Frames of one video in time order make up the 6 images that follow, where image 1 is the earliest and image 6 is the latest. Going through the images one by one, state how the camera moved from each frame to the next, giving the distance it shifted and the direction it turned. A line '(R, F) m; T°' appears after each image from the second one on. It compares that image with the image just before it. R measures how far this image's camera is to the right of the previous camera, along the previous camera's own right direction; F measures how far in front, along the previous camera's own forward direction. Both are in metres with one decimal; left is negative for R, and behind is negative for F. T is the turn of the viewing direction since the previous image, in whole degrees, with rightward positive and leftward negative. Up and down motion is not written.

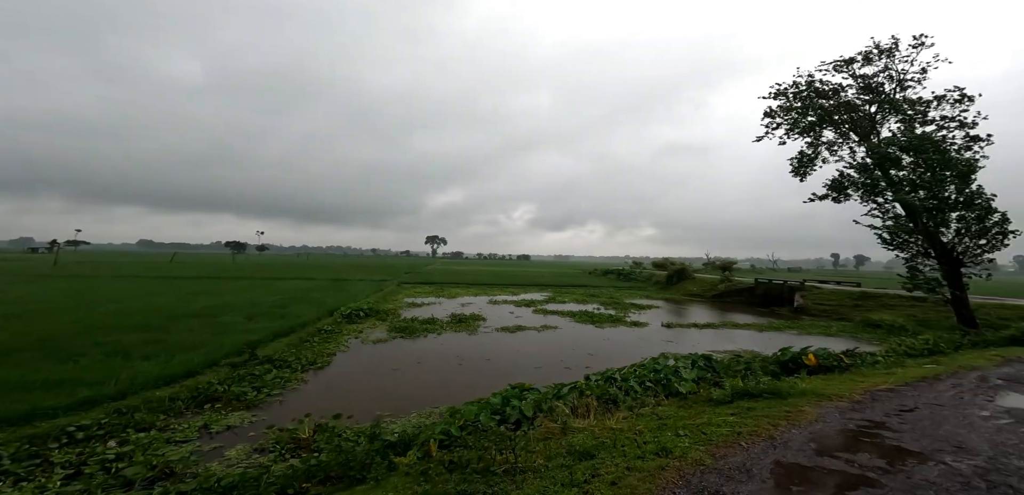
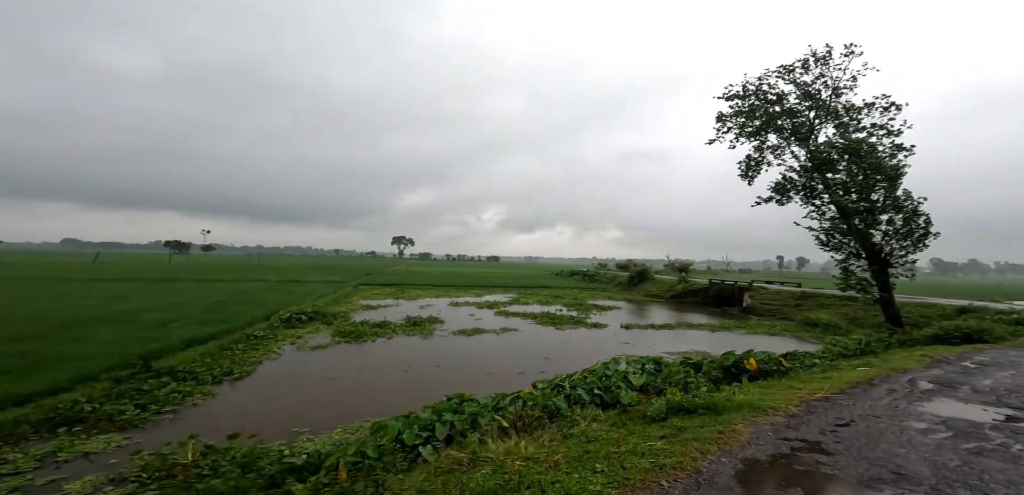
(+0.4, +0.5) m; +5°
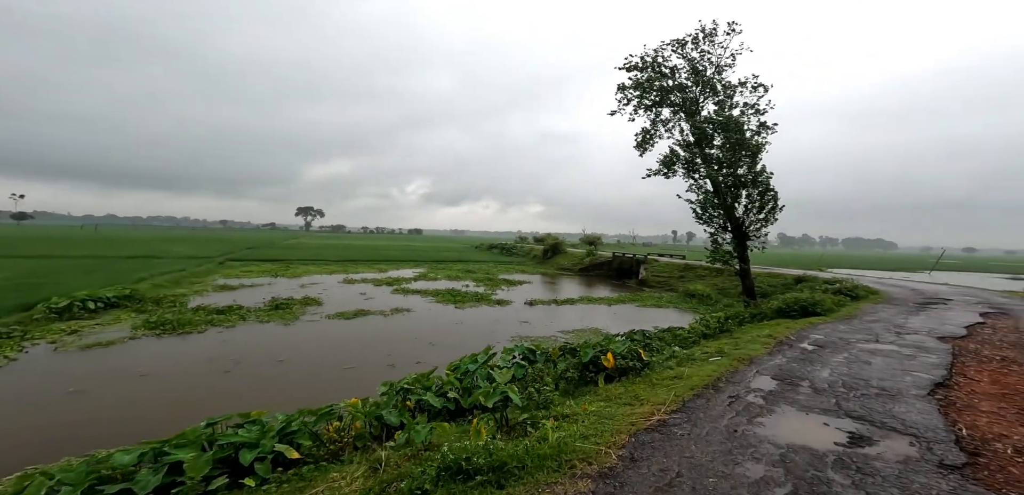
(+1.3, +1.4) m; +12°
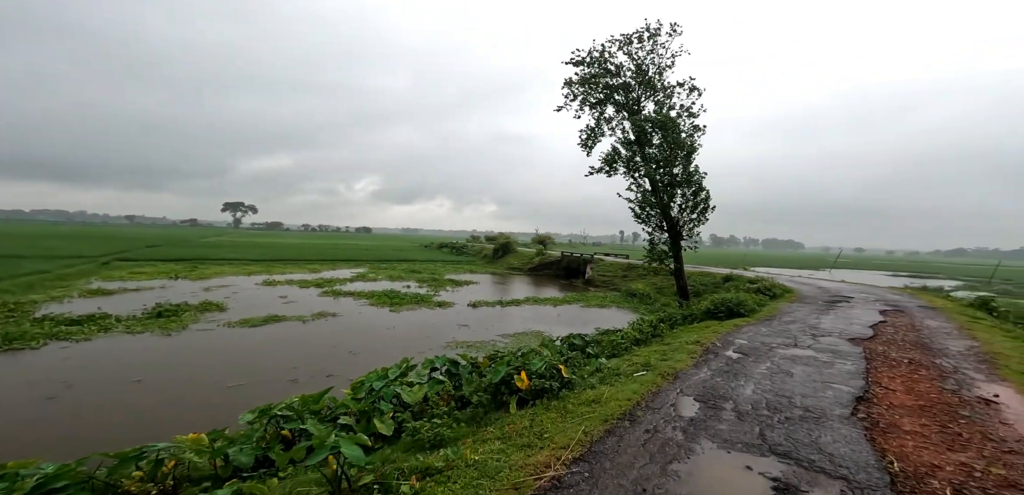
(+0.6, +0.9) m; +7°
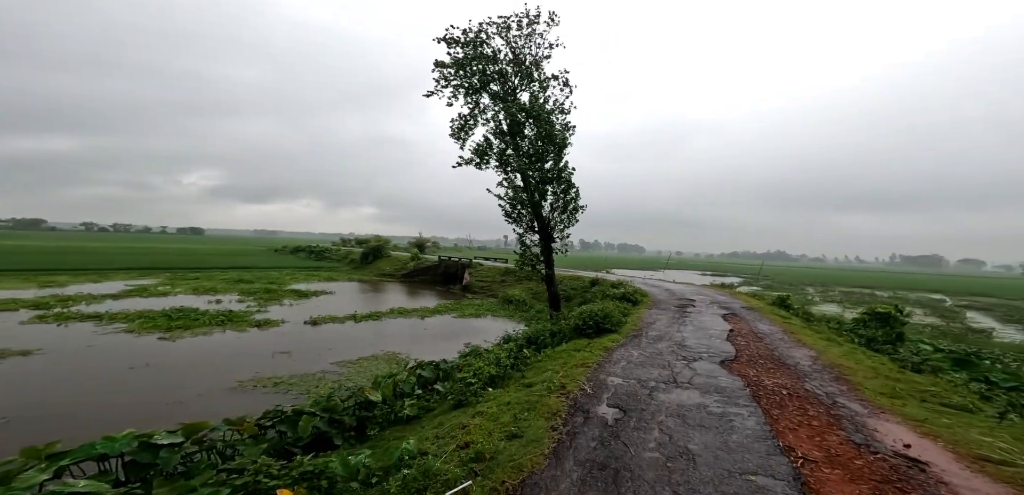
(+1.3, +2.9) m; +16°
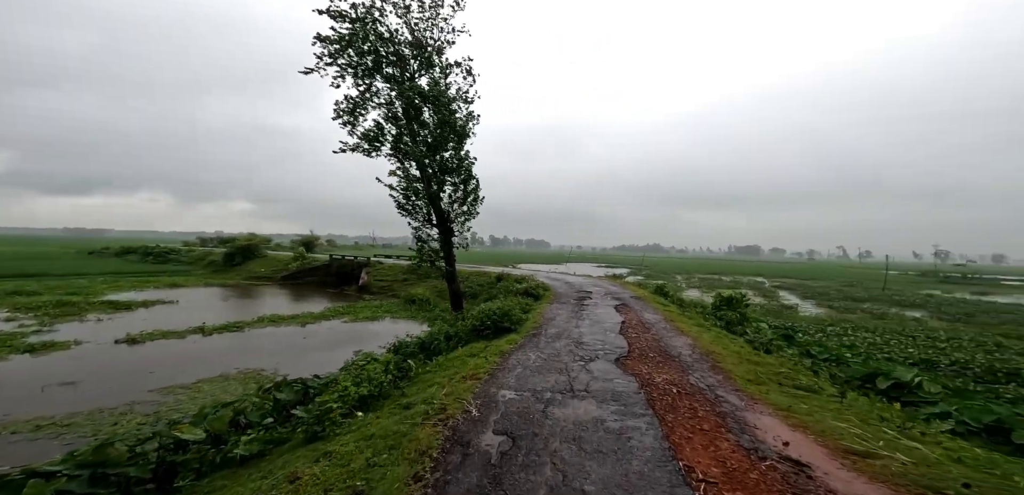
(+0.5, +1.1) m; +13°
